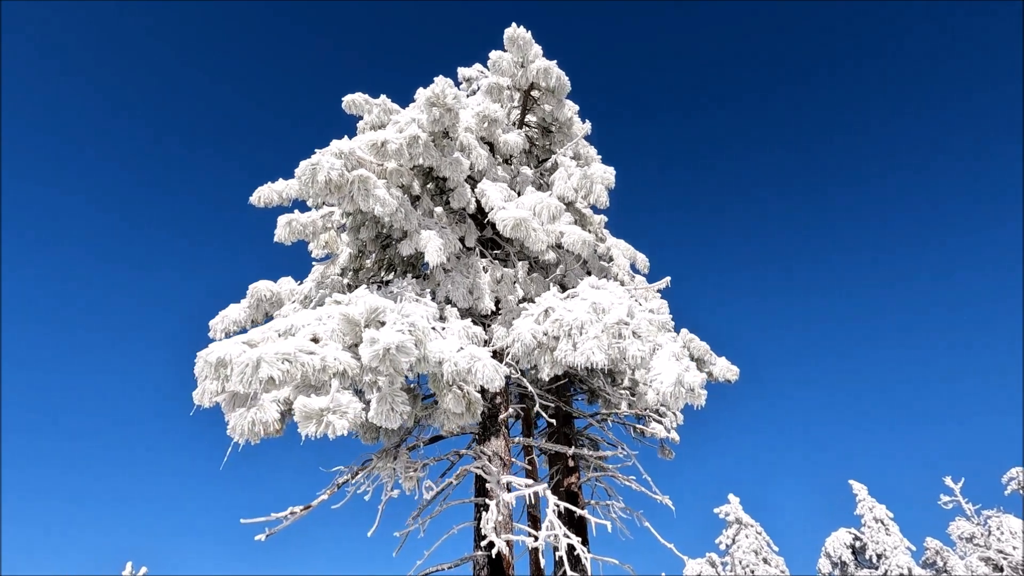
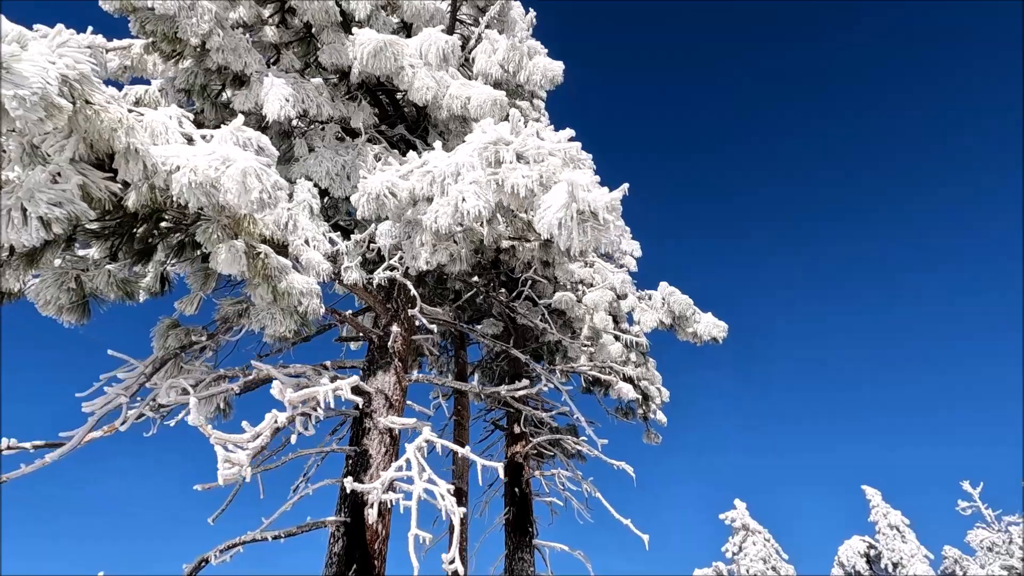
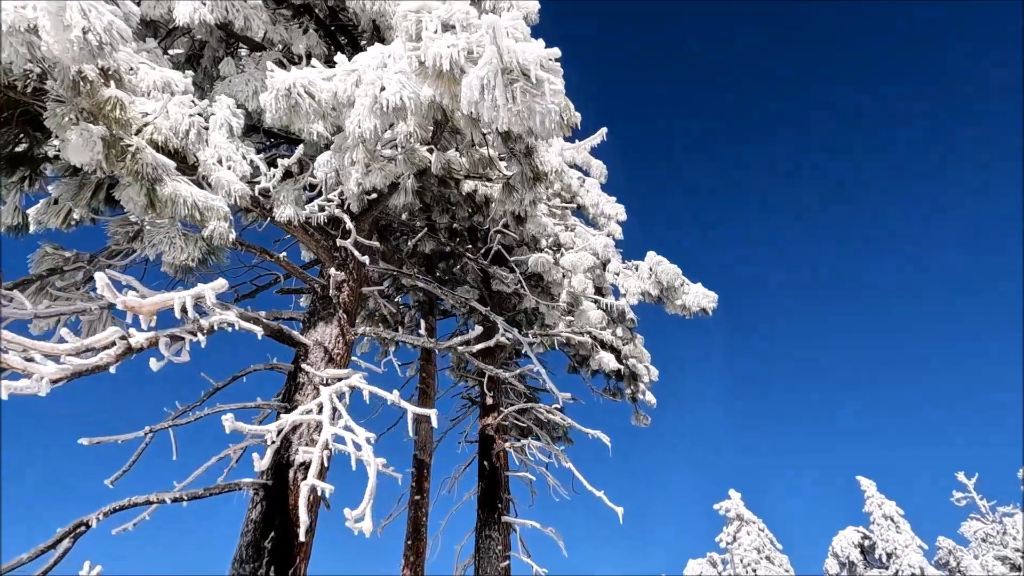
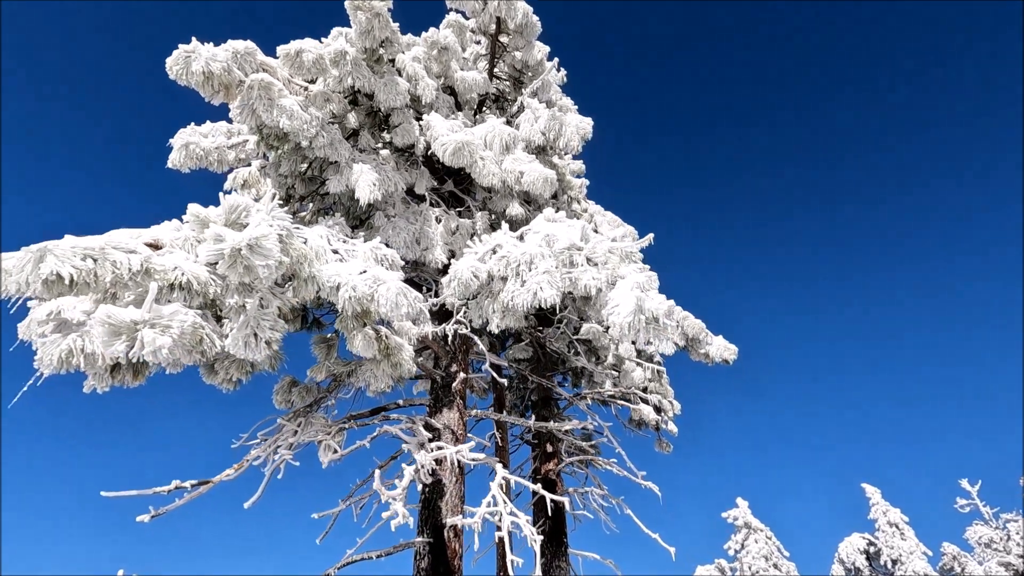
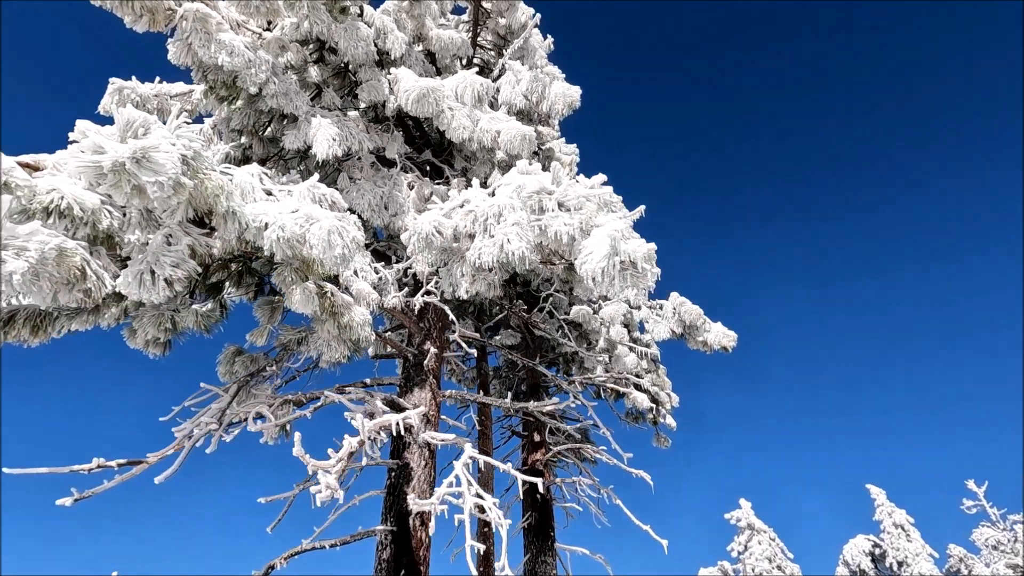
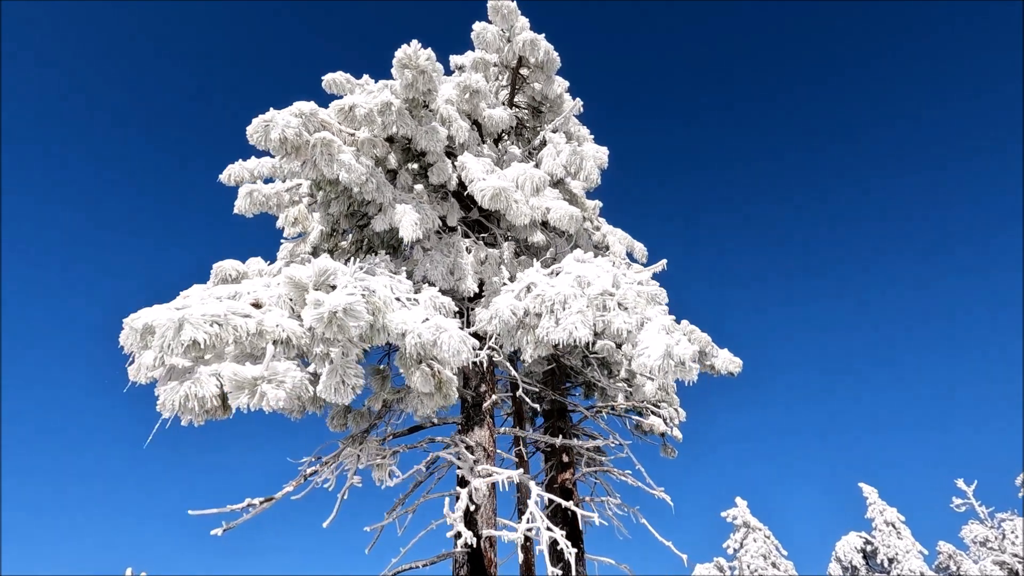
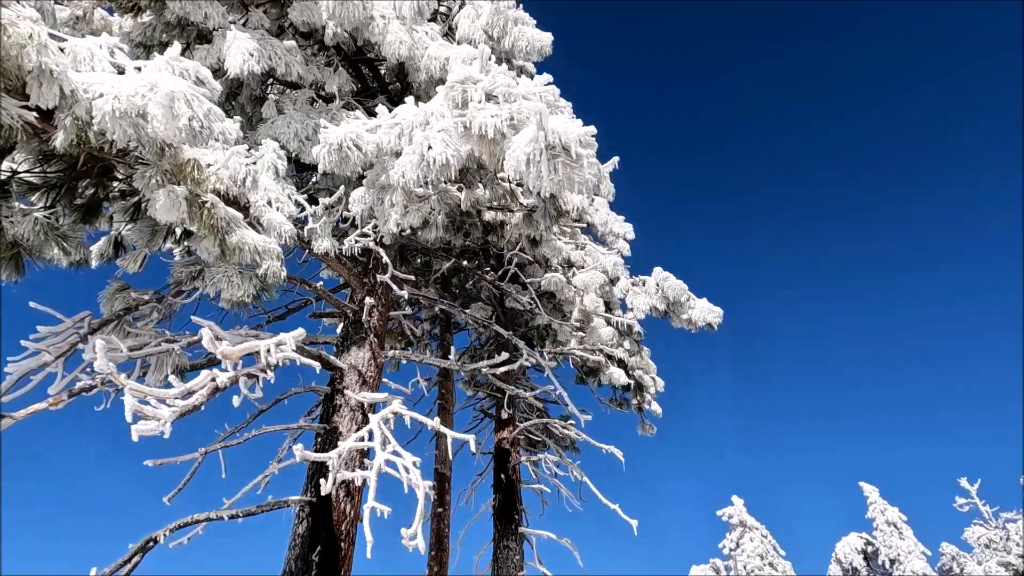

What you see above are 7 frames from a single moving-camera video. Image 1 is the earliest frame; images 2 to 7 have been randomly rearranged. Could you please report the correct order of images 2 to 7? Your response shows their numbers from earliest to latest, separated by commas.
6, 4, 5, 2, 7, 3
